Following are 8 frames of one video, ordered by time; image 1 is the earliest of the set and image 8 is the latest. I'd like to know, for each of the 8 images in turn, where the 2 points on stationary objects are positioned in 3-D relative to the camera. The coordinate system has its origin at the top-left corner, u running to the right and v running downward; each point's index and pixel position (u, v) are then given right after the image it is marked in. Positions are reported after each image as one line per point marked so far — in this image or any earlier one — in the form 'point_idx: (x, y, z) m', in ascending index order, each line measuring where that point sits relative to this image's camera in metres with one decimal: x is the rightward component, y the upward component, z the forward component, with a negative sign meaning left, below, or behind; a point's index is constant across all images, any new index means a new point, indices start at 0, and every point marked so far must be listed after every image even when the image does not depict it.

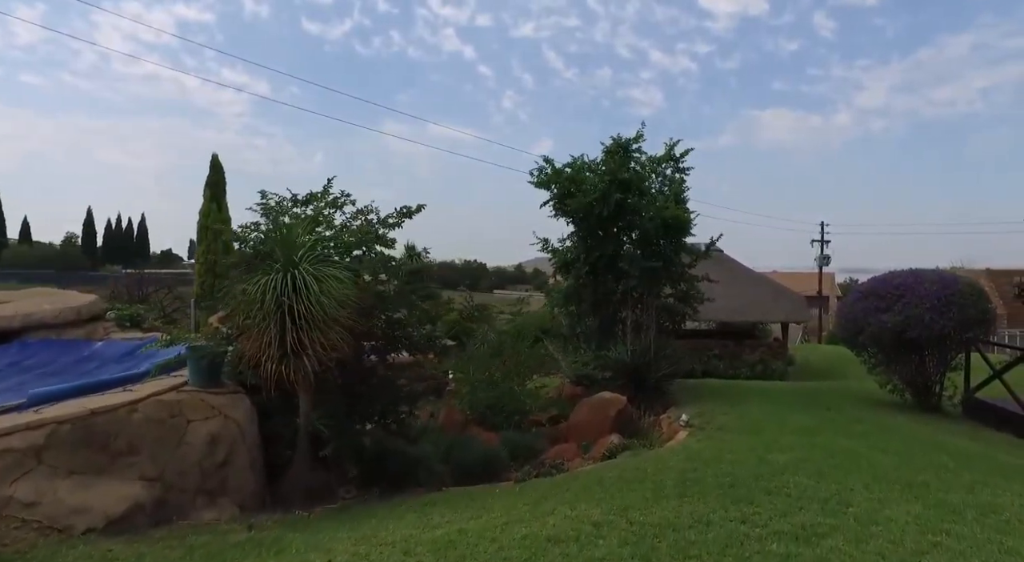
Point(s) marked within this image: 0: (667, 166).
0: (+3.1, +2.3, +13.0) m
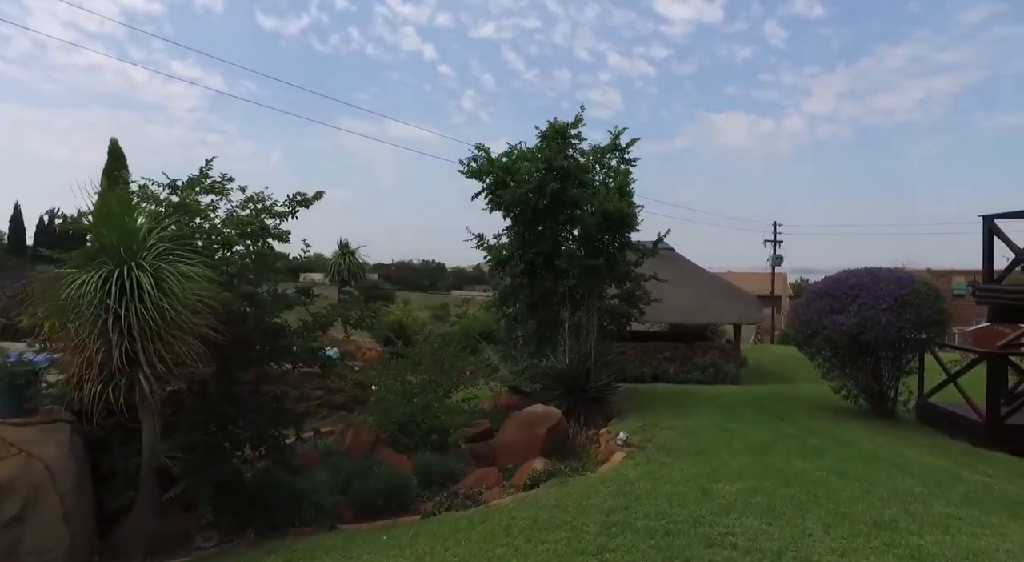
0: (+1.9, +2.3, +12.1) m
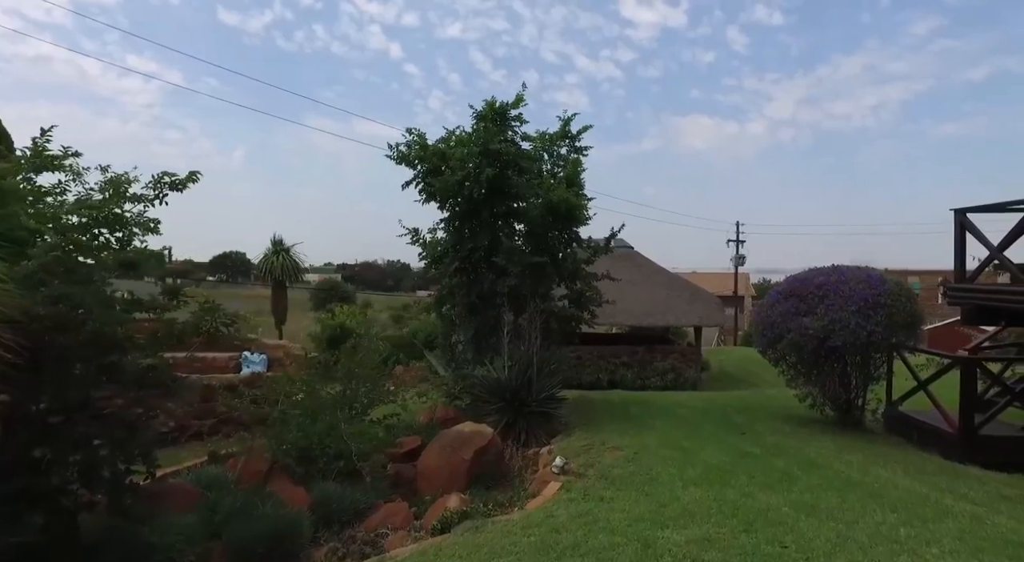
0: (+0.9, +2.3, +11.1) m
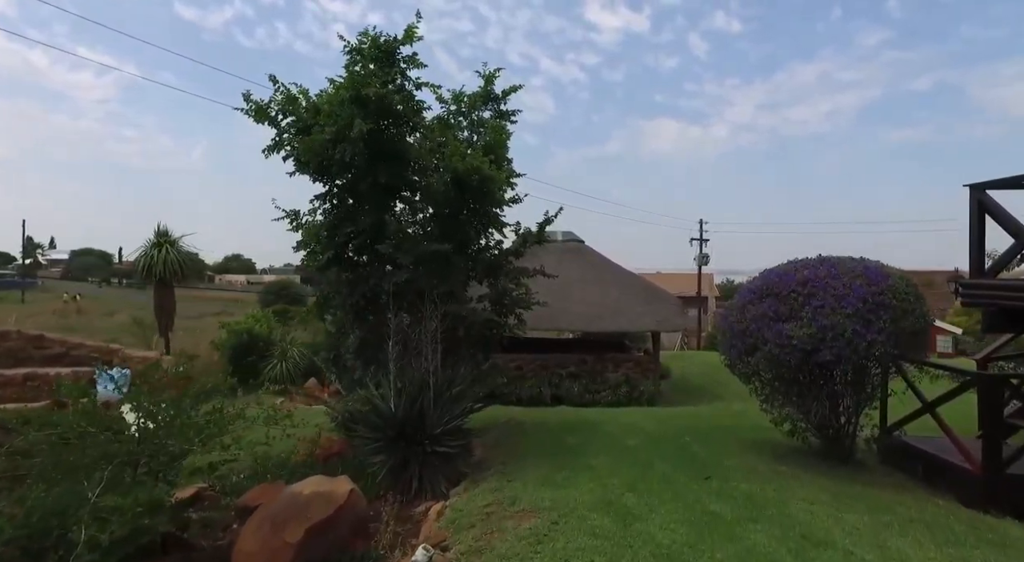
0: (-0.4, +2.4, +8.9) m
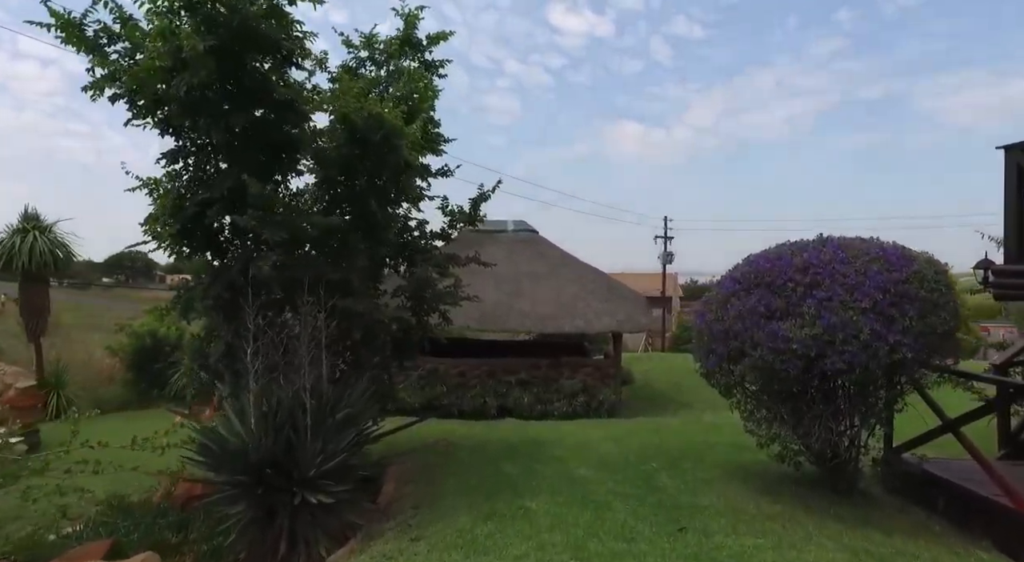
0: (-1.2, +2.5, +7.1) m
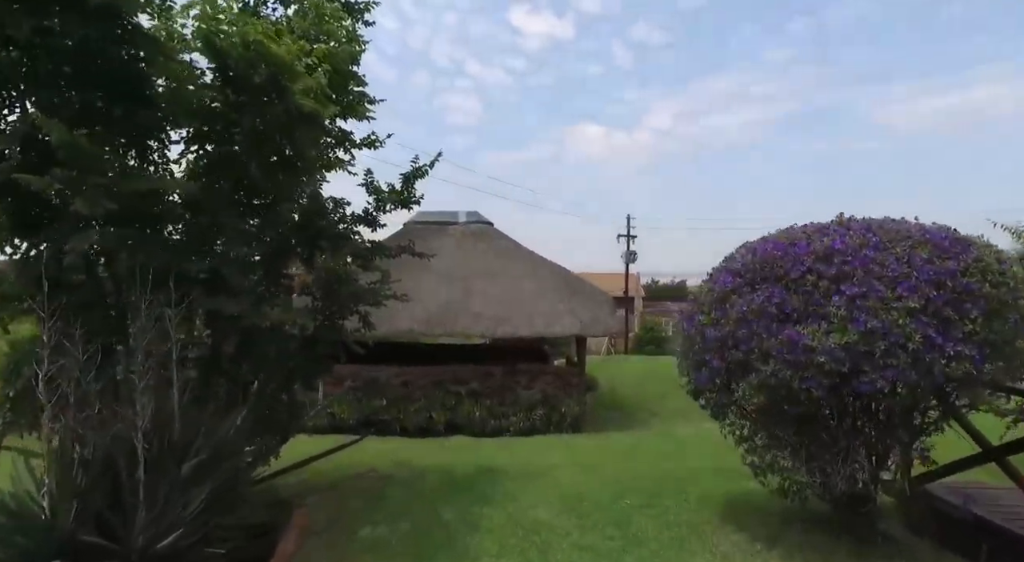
0: (-1.7, +2.5, +5.6) m
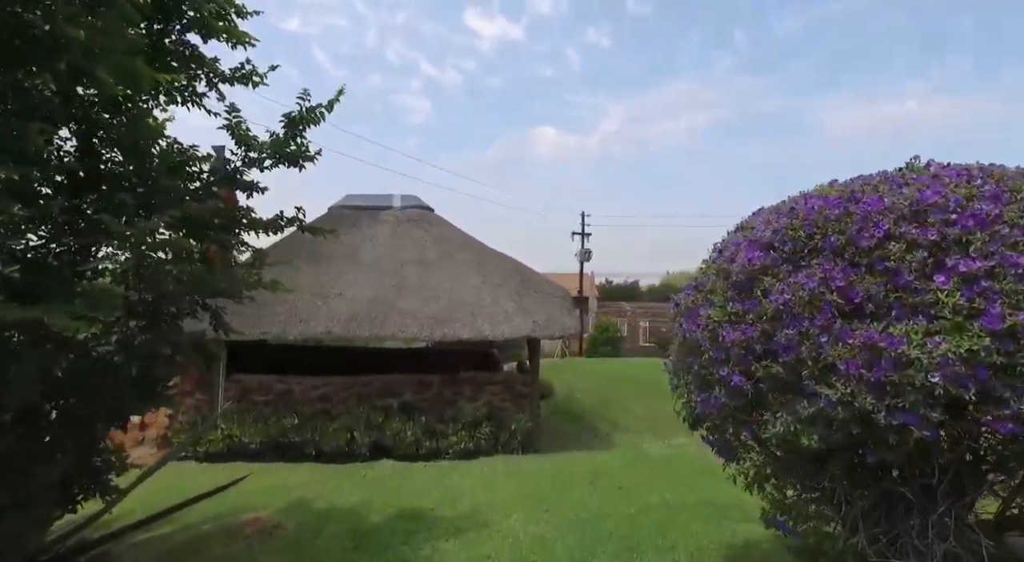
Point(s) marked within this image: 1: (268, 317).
0: (-2.2, +2.6, +3.8) m
1: (-3.4, -0.5, +9.0) m
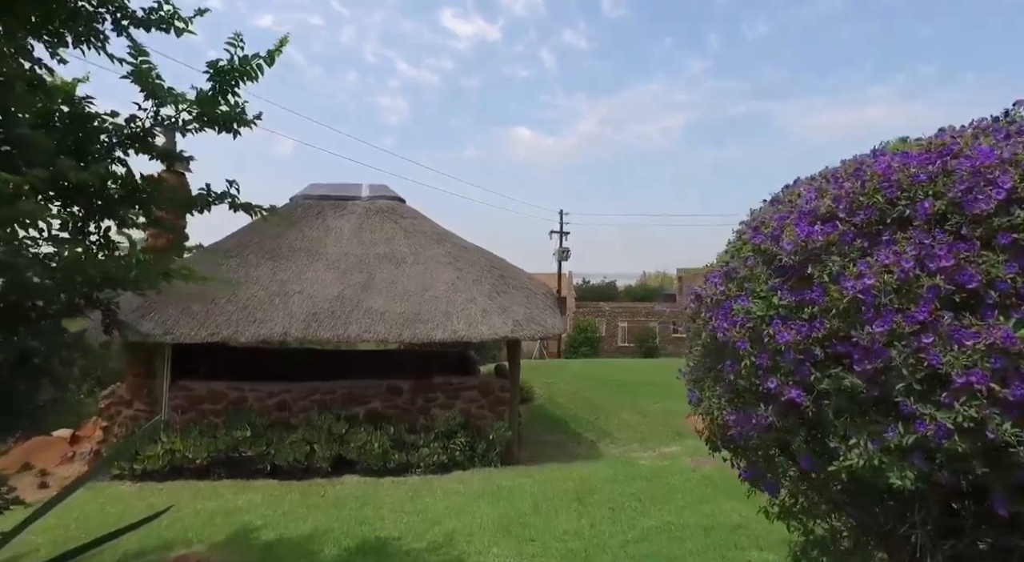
0: (-2.3, +2.7, +2.9) m
1: (-3.6, -0.4, +8.0) m
